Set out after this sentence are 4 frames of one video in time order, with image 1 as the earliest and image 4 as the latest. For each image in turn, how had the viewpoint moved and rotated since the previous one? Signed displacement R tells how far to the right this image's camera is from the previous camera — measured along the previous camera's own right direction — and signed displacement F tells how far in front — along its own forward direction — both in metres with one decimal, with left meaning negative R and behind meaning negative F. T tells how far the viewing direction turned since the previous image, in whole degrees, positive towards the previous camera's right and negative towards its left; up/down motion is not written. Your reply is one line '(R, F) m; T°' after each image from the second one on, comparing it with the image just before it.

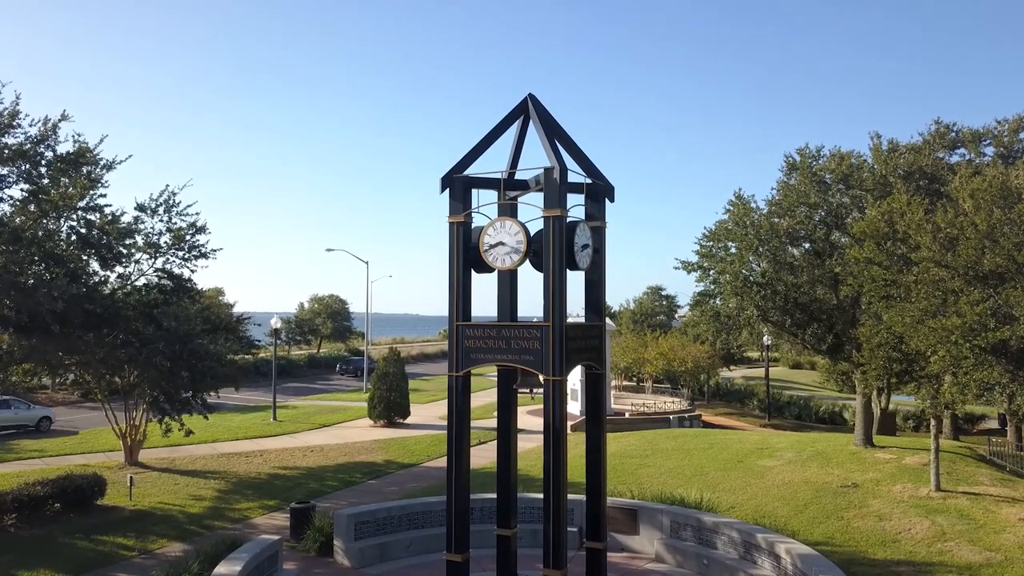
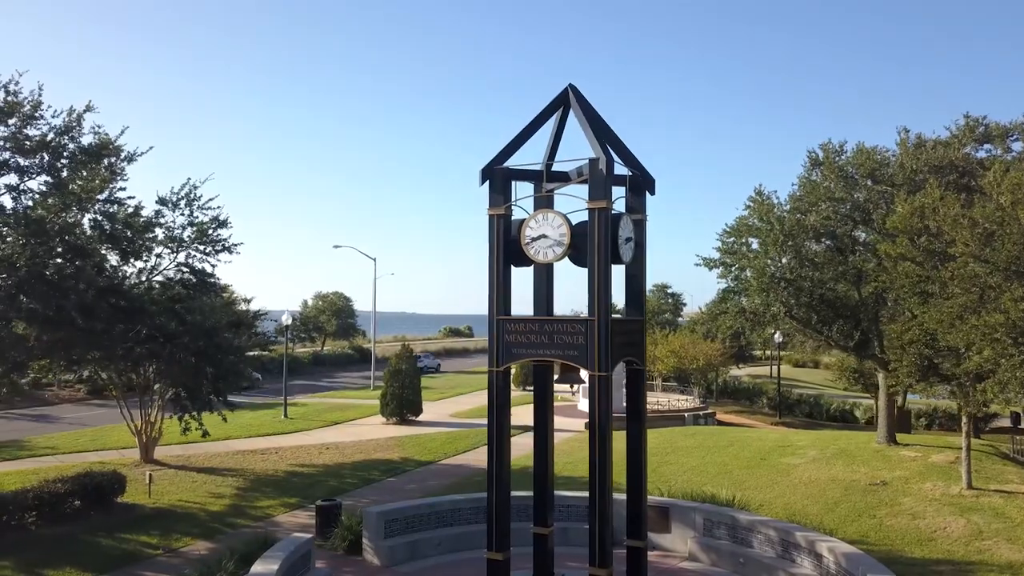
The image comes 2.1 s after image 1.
(-0.5, +0.2) m; 0°
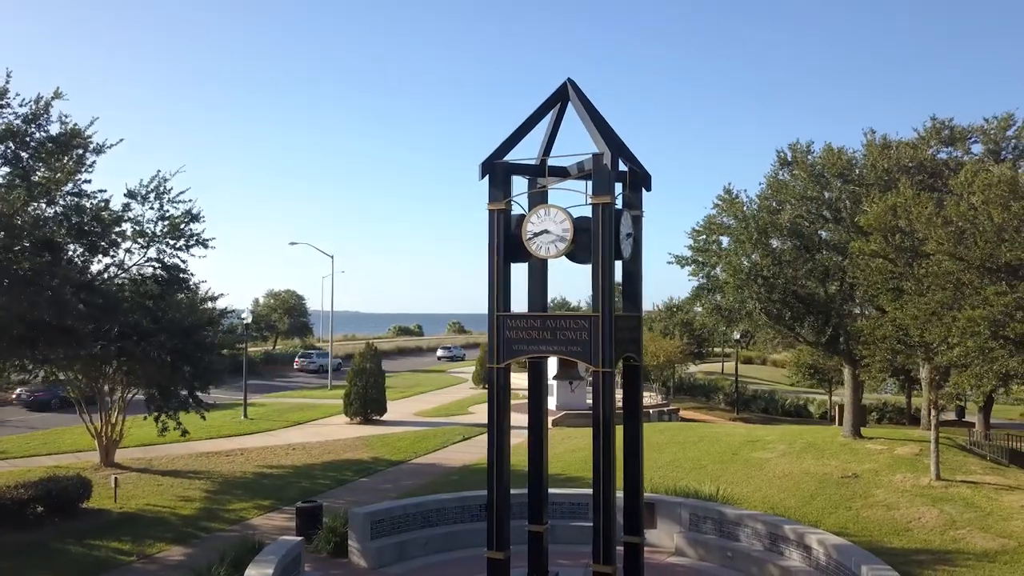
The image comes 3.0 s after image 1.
(-0.6, +0.1) m; +4°
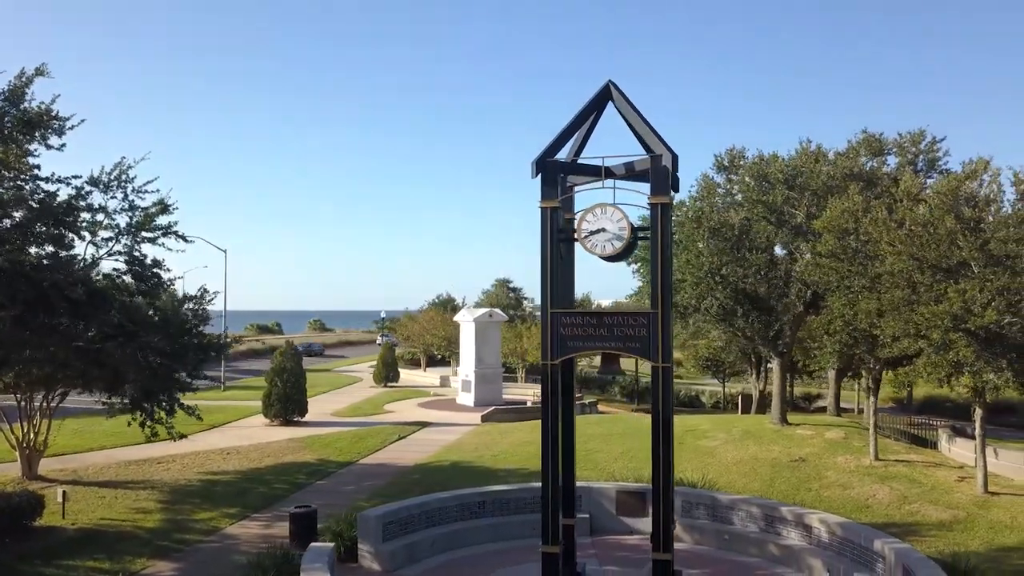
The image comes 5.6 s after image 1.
(-2.2, +0.1) m; +10°
